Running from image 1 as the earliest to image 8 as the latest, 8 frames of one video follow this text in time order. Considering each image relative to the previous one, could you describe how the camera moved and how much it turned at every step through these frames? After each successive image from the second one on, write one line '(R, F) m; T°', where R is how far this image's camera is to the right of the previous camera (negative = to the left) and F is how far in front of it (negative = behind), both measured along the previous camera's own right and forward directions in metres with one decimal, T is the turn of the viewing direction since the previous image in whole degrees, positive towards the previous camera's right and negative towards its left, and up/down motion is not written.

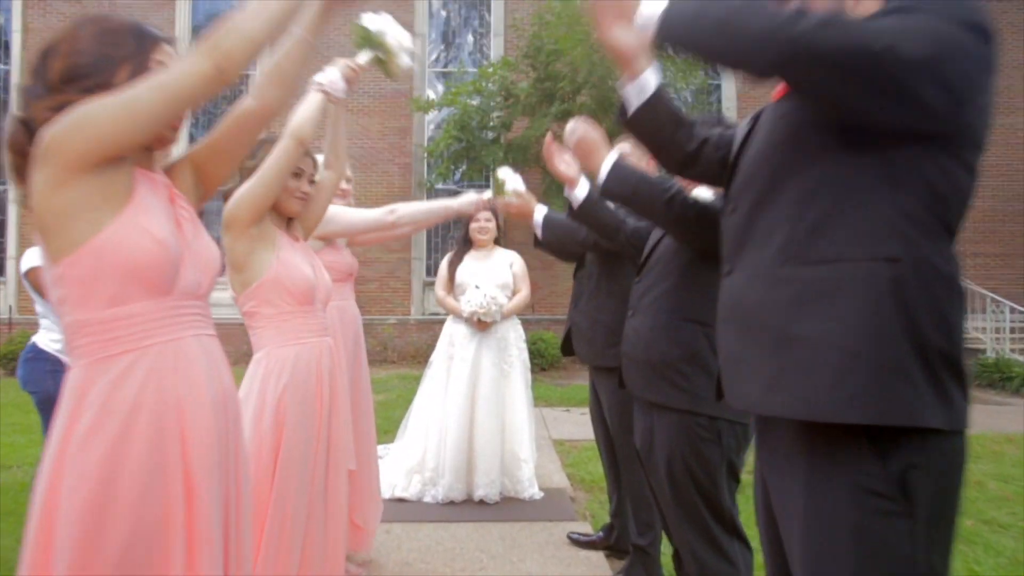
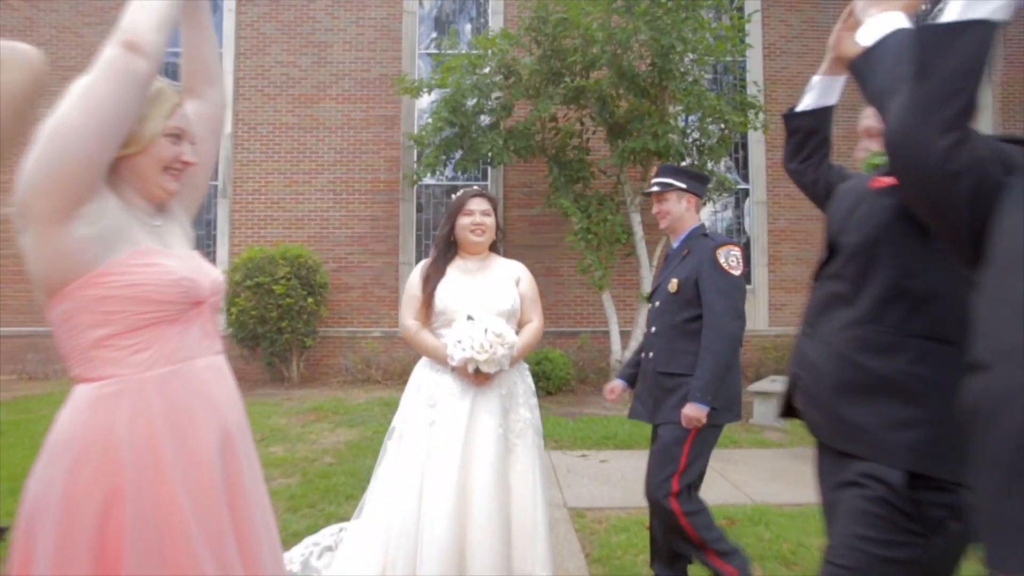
(0.0, +1.3) m; 0°
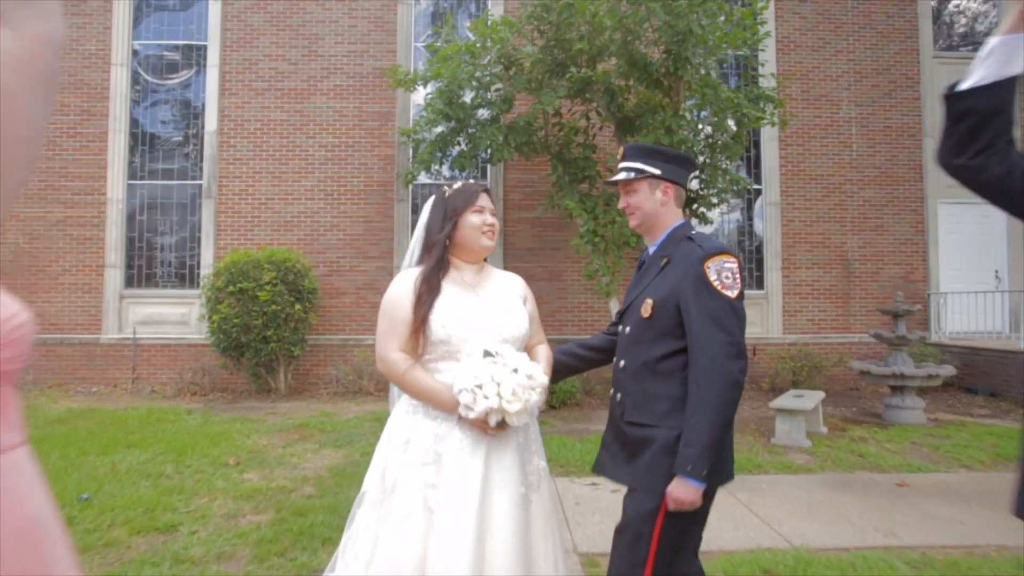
(0.0, +0.5) m; 0°
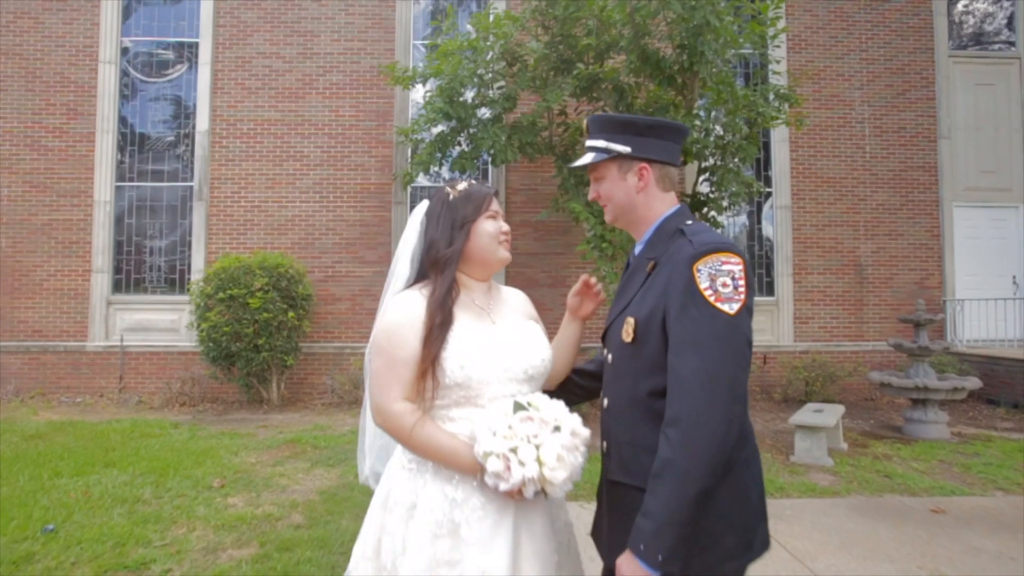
(0.0, +0.3) m; 0°
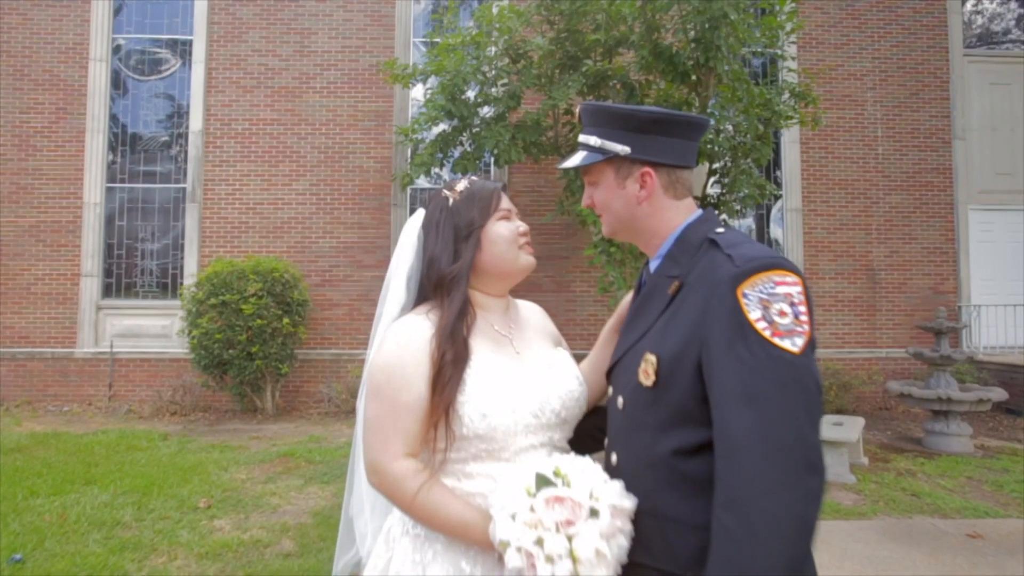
(0.0, +0.3) m; 0°
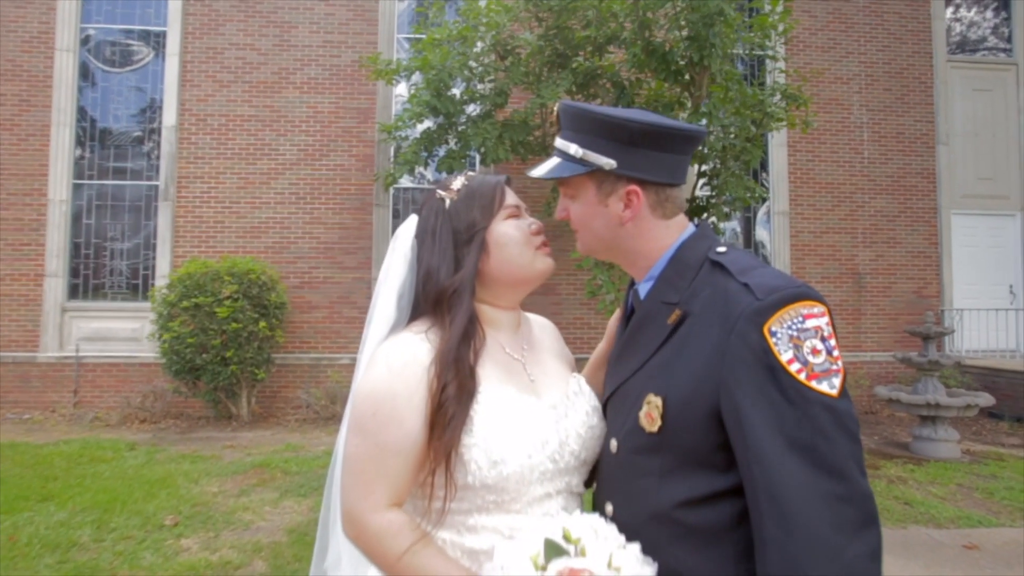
(0.0, +0.2) m; +1°
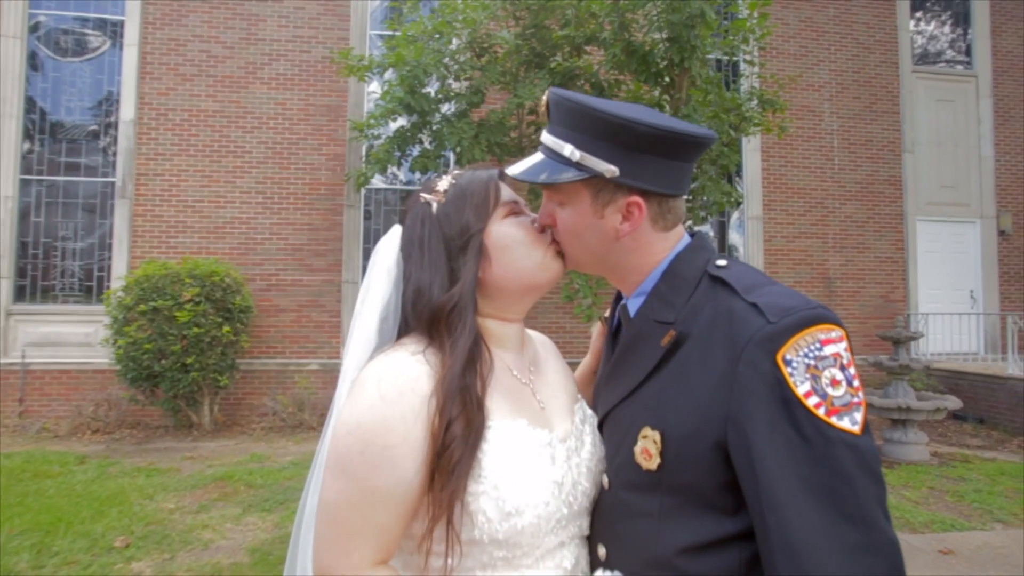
(0.0, +0.2) m; +2°
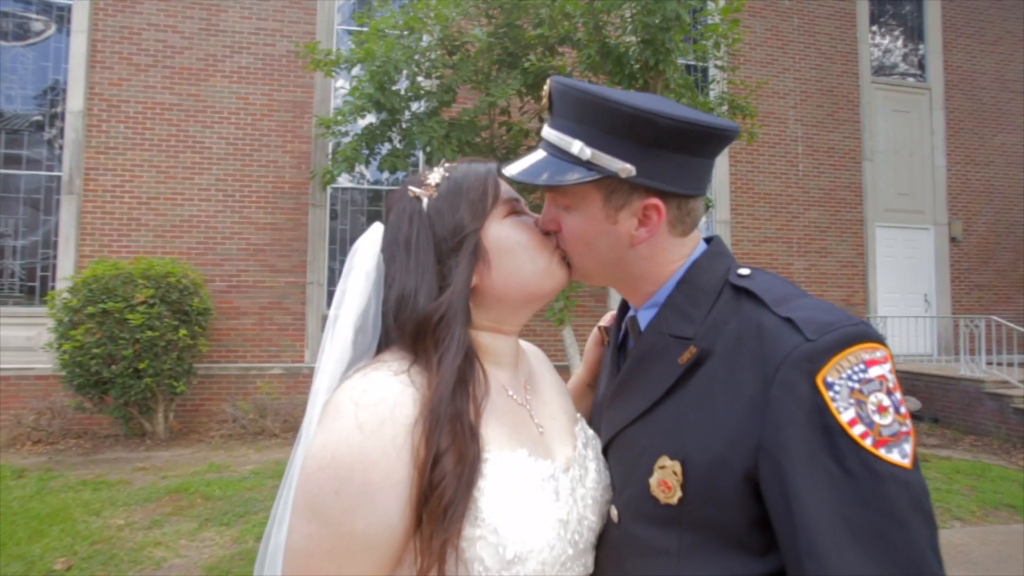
(-0.1, +0.2) m; +3°
